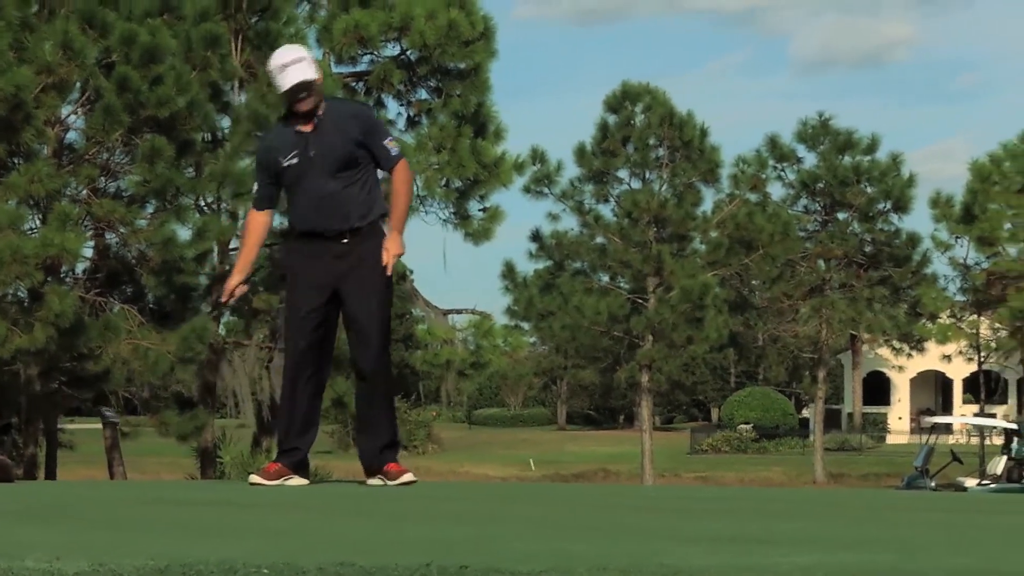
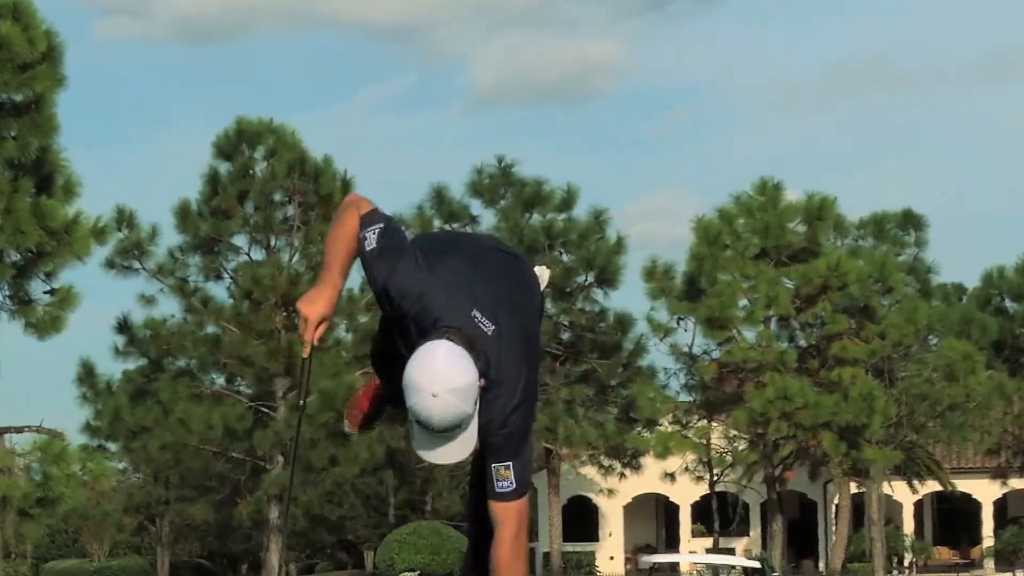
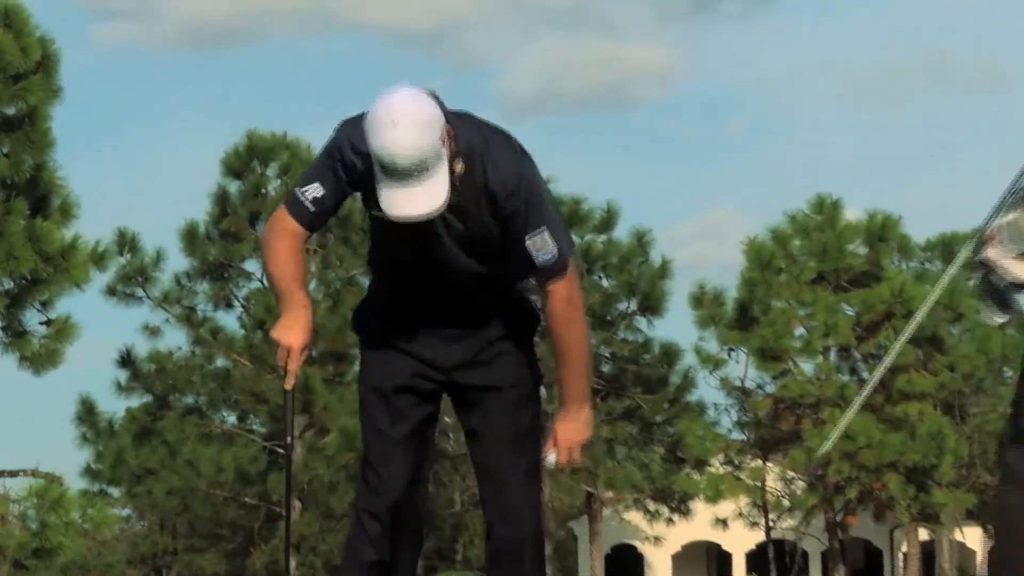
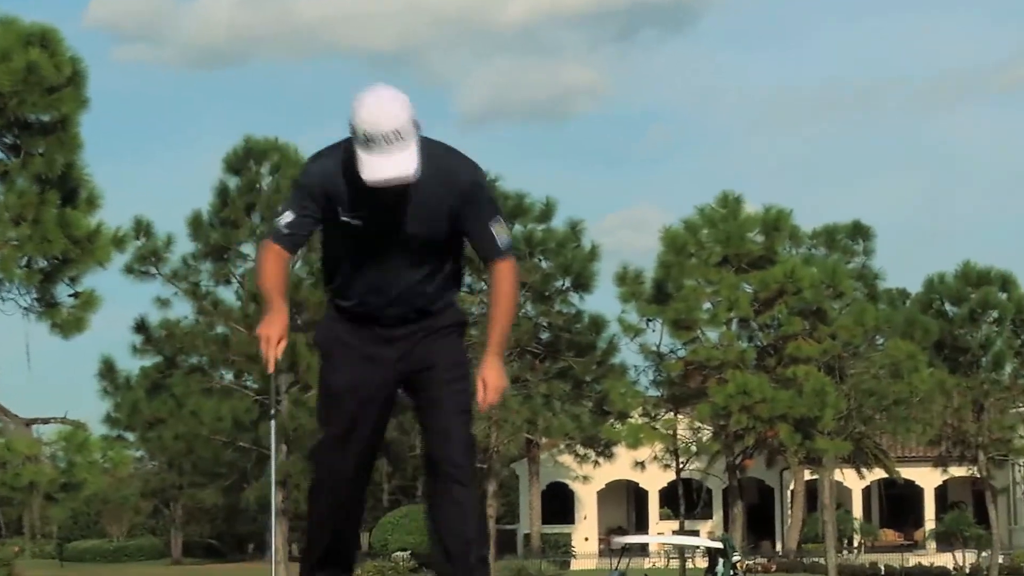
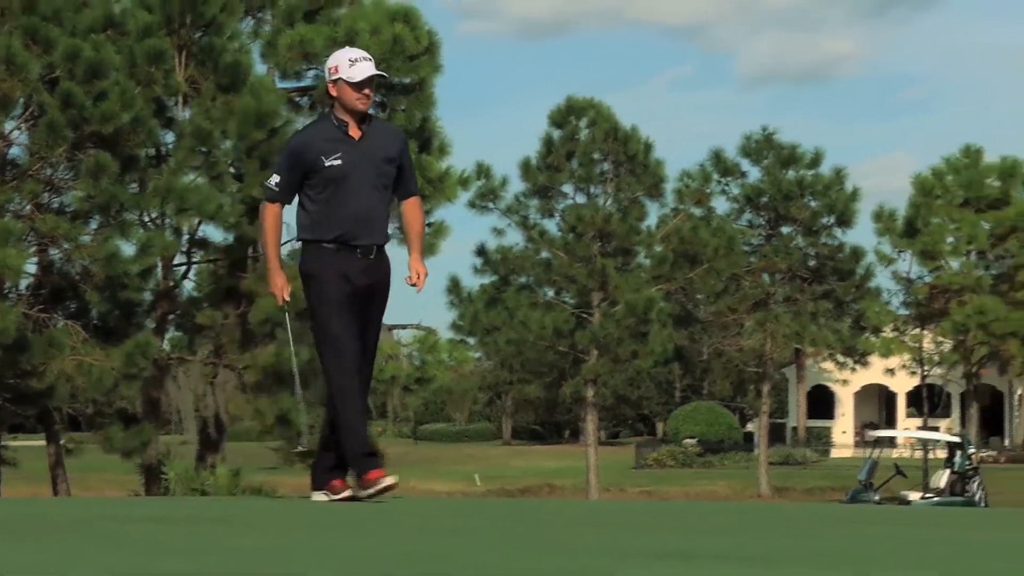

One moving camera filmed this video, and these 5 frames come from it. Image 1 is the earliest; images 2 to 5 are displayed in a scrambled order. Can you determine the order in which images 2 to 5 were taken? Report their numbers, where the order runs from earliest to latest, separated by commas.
5, 4, 2, 3
